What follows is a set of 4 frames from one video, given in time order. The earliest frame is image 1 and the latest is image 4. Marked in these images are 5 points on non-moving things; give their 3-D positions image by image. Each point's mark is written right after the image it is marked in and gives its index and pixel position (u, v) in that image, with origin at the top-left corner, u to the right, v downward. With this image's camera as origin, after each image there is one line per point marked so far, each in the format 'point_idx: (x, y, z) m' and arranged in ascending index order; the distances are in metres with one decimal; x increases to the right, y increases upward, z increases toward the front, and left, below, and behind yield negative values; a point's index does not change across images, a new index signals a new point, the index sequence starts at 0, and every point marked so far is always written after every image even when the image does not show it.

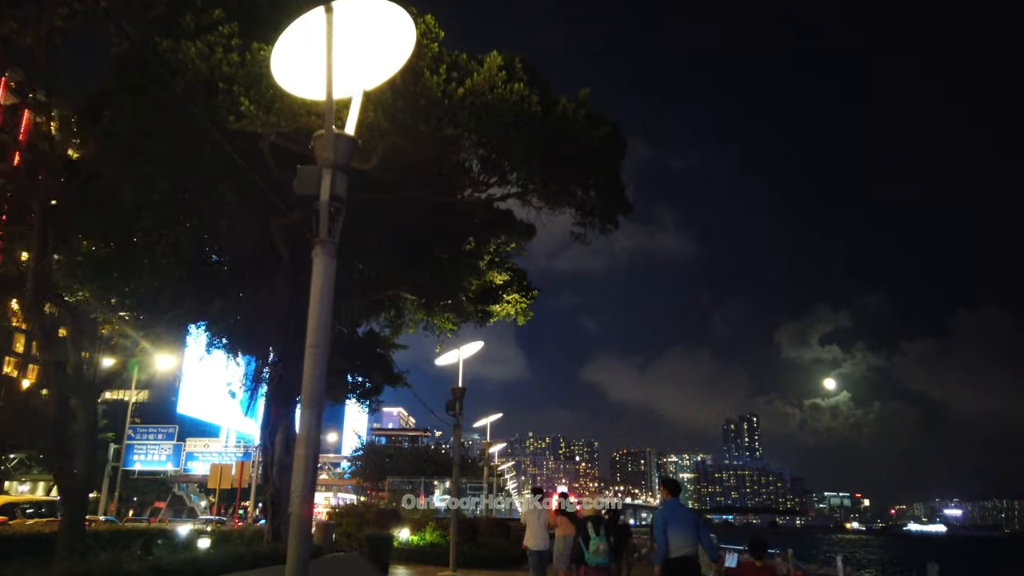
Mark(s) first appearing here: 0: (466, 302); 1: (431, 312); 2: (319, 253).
0: (-1.2, -0.3, +19.2) m
1: (-2.1, -0.6, +19.3) m
2: (-1.7, +0.4, +6.6) m
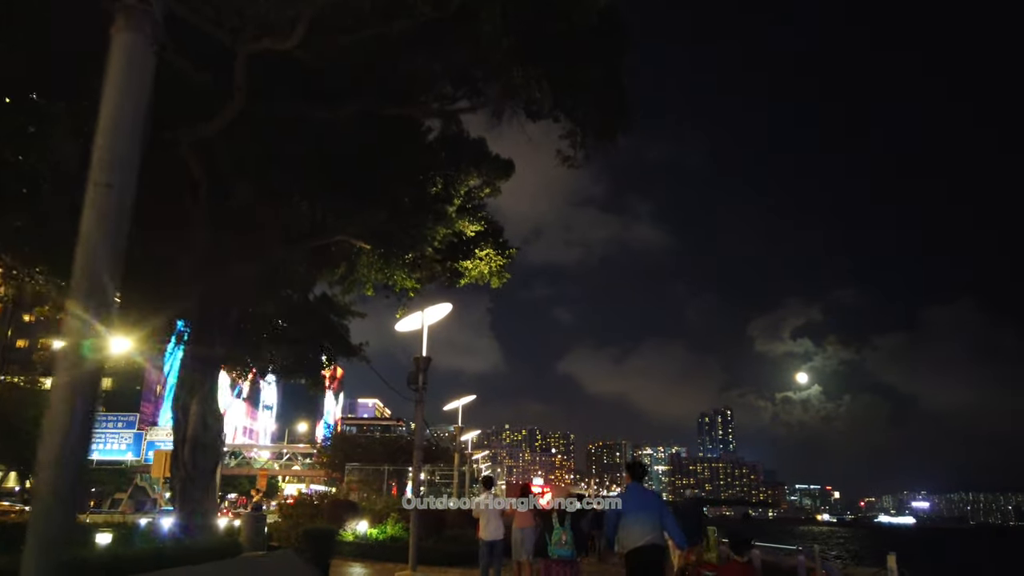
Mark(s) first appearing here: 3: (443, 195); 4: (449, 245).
0: (-1.8, +0.7, +16.4) m
1: (-2.7, +0.4, +16.5) m
2: (-1.9, +1.3, +3.8) m
3: (-1.4, +1.9, +15.2) m
4: (-1.4, +1.0, +17.3) m
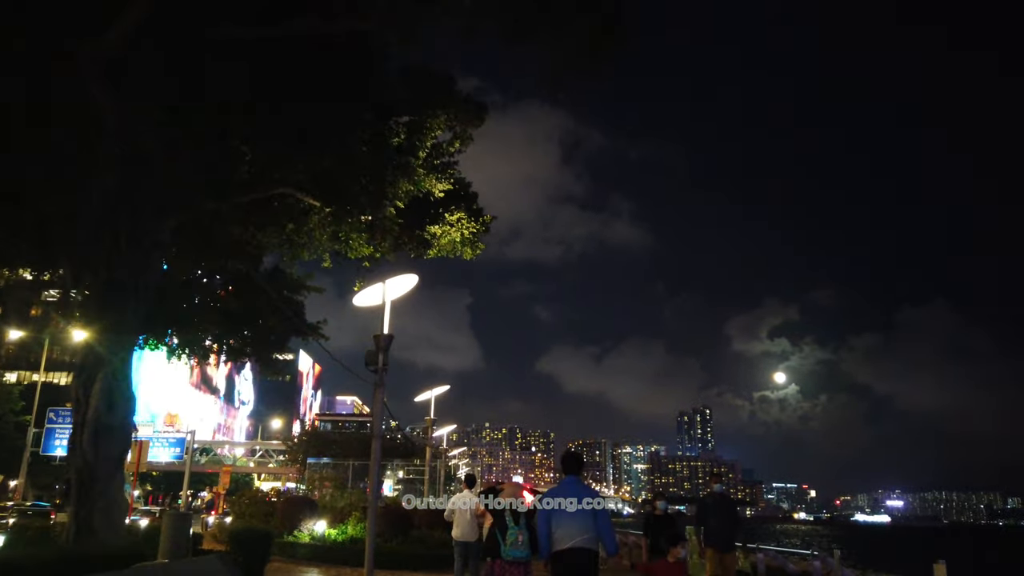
0: (-2.3, +1.3, +14.4) m
1: (-3.2, +1.1, +14.4) m
2: (-2.1, +1.9, +1.8) m
3: (-1.8, +2.5, +13.2) m
4: (-2.0, +1.6, +15.3) m
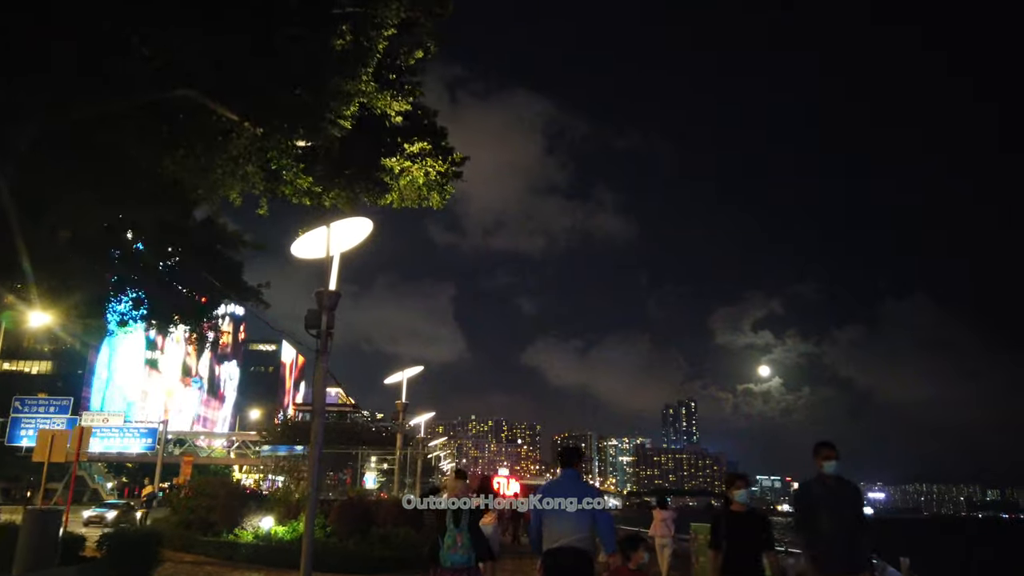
0: (-2.7, +2.2, +11.6) m
1: (-3.6, +1.9, +11.7) m
2: (-2.3, +2.6, -0.9) m
3: (-2.2, +3.3, +10.5) m
4: (-2.4, +2.5, +12.6) m
